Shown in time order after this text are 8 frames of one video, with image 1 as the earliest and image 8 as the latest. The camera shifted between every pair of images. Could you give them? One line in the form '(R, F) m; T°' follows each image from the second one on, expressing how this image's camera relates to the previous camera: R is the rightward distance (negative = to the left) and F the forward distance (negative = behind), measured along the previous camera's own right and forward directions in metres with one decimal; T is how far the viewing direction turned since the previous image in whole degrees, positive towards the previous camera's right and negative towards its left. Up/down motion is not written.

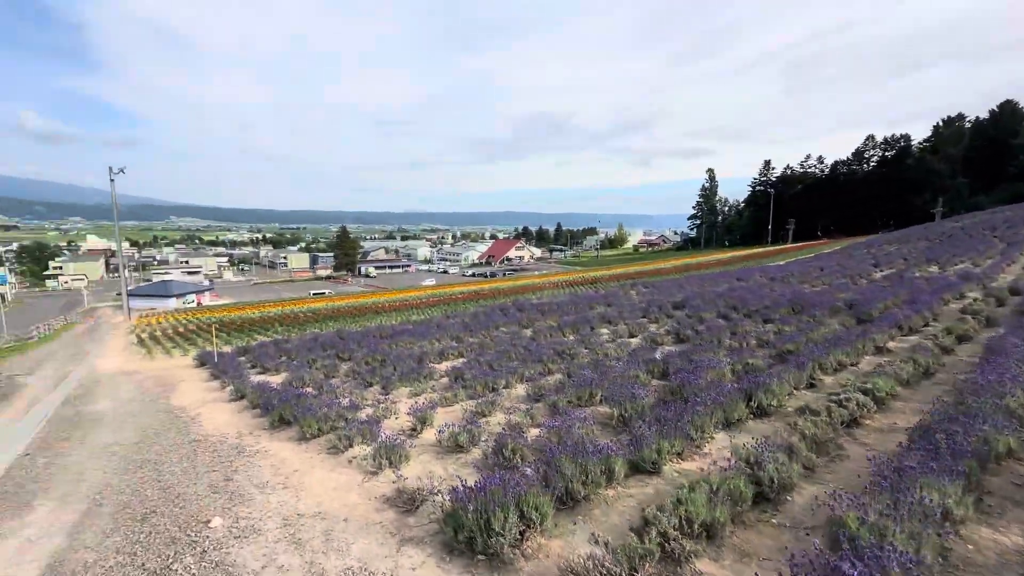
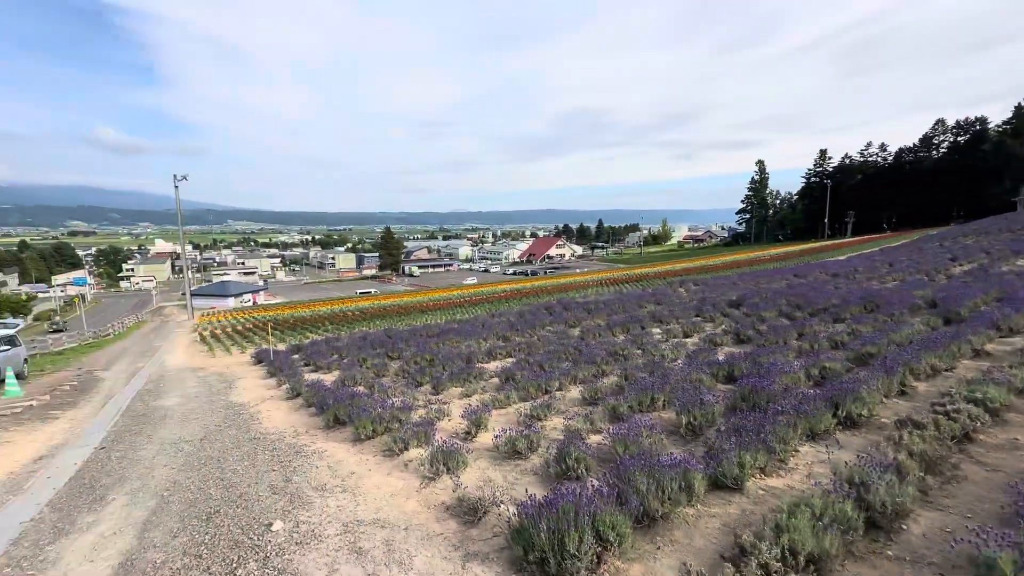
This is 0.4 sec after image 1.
(-0.2, +0.2) m; -5°
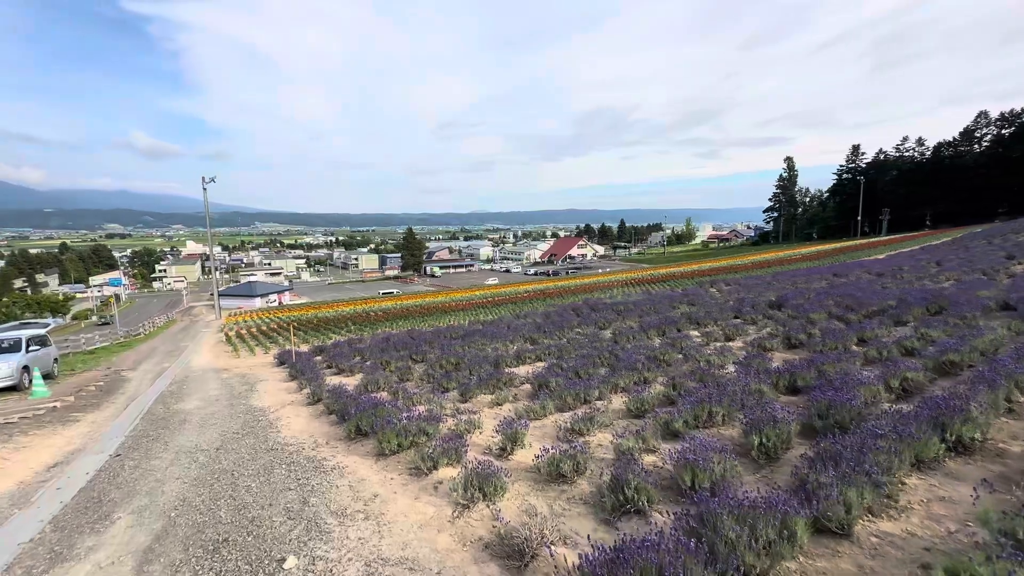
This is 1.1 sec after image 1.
(-0.2, +0.6) m; -3°
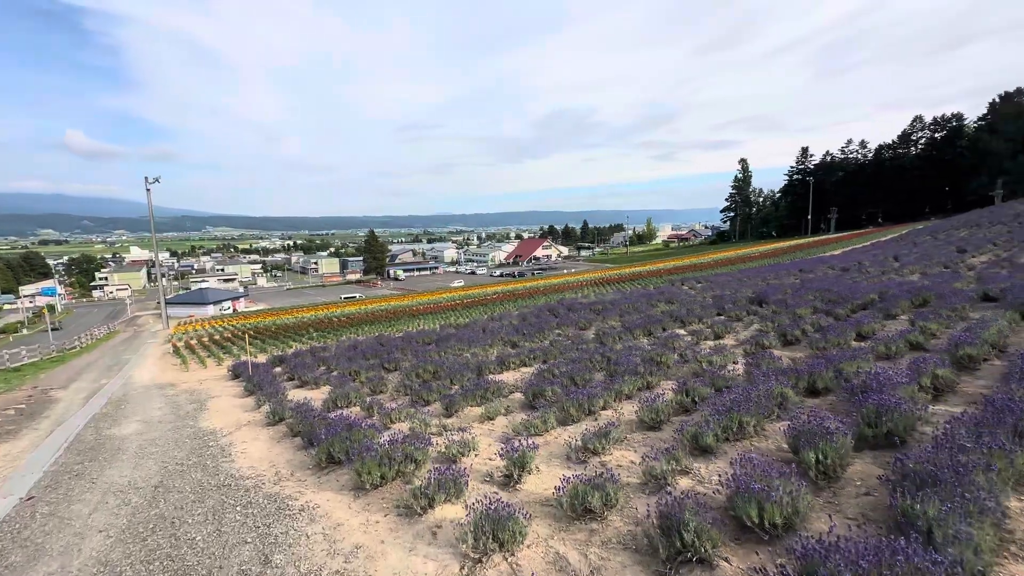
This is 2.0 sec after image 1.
(-0.3, +0.8) m; +4°
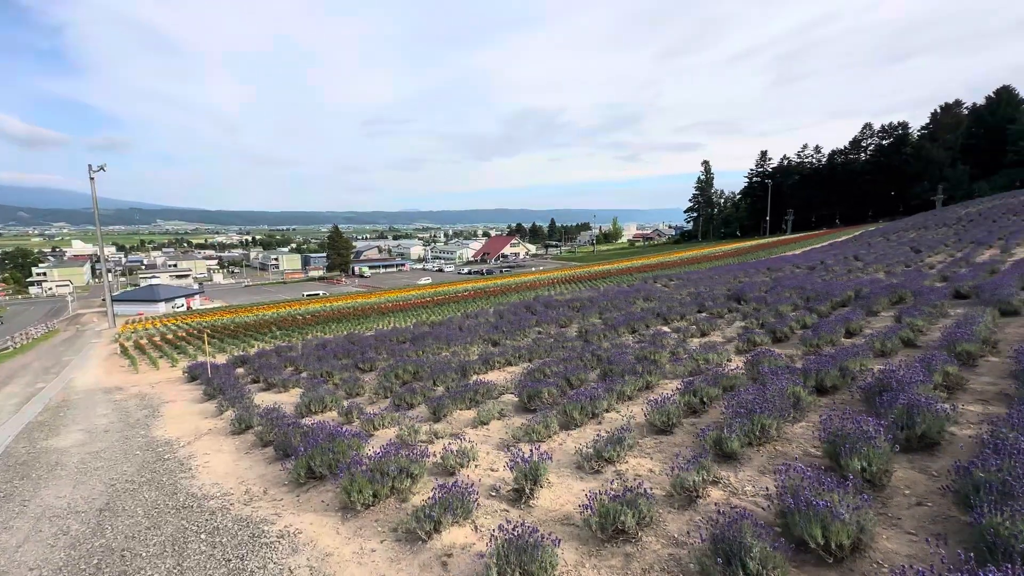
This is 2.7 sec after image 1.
(-0.3, +0.5) m; +4°
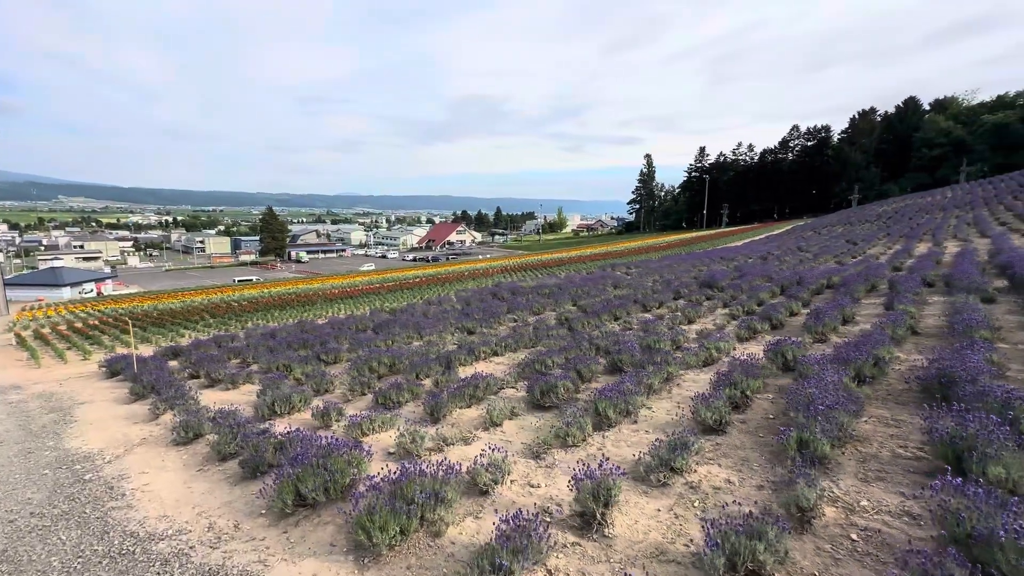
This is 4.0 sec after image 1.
(-0.8, +0.9) m; +7°
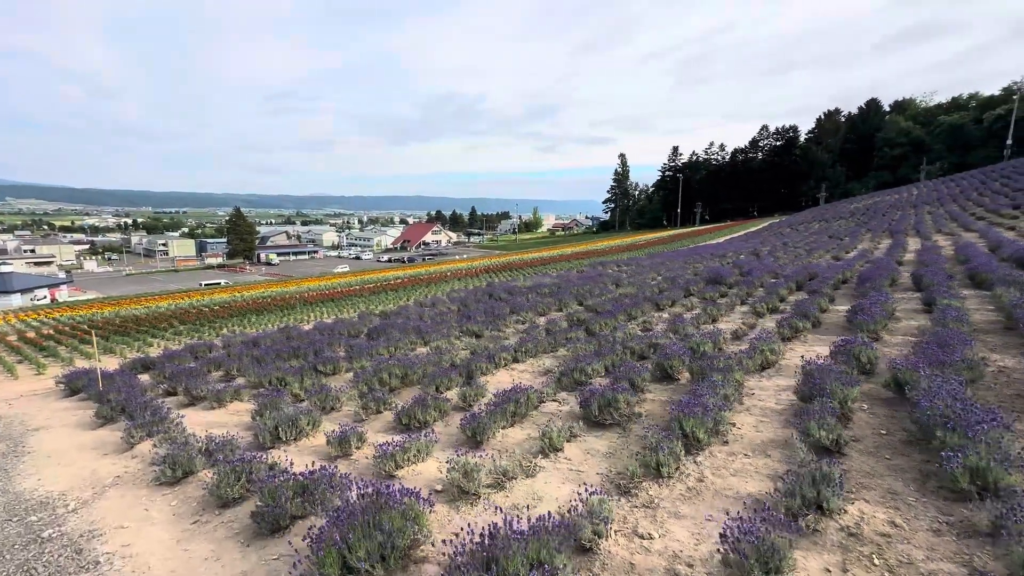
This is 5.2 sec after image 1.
(-0.7, +0.8) m; +3°
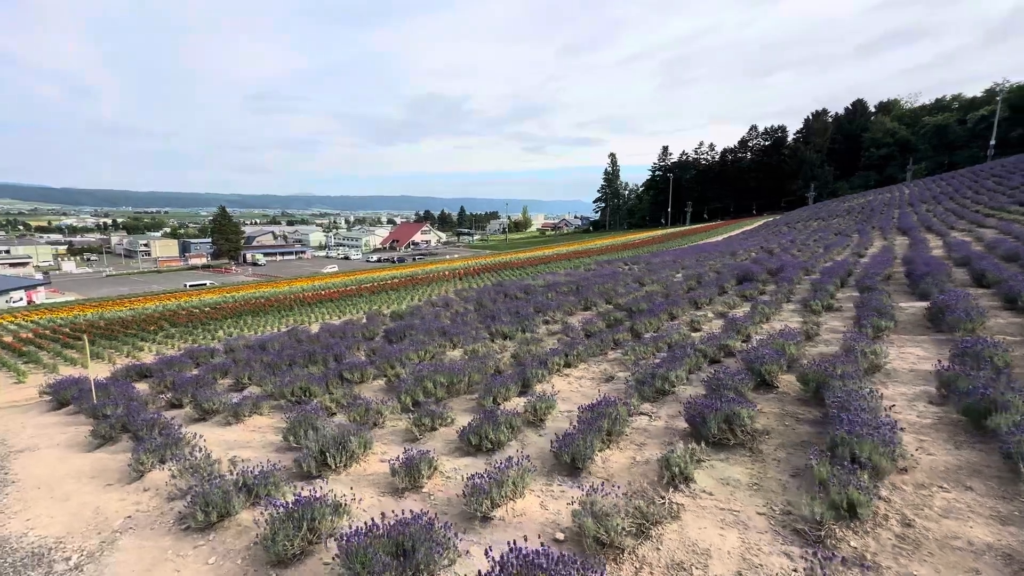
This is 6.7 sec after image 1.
(-0.9, +0.8) m; +1°
